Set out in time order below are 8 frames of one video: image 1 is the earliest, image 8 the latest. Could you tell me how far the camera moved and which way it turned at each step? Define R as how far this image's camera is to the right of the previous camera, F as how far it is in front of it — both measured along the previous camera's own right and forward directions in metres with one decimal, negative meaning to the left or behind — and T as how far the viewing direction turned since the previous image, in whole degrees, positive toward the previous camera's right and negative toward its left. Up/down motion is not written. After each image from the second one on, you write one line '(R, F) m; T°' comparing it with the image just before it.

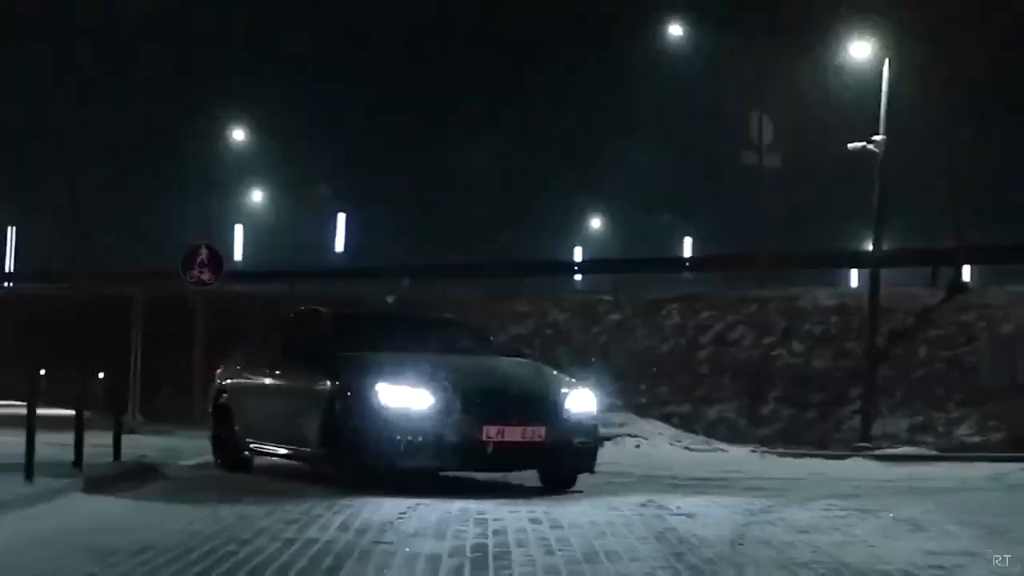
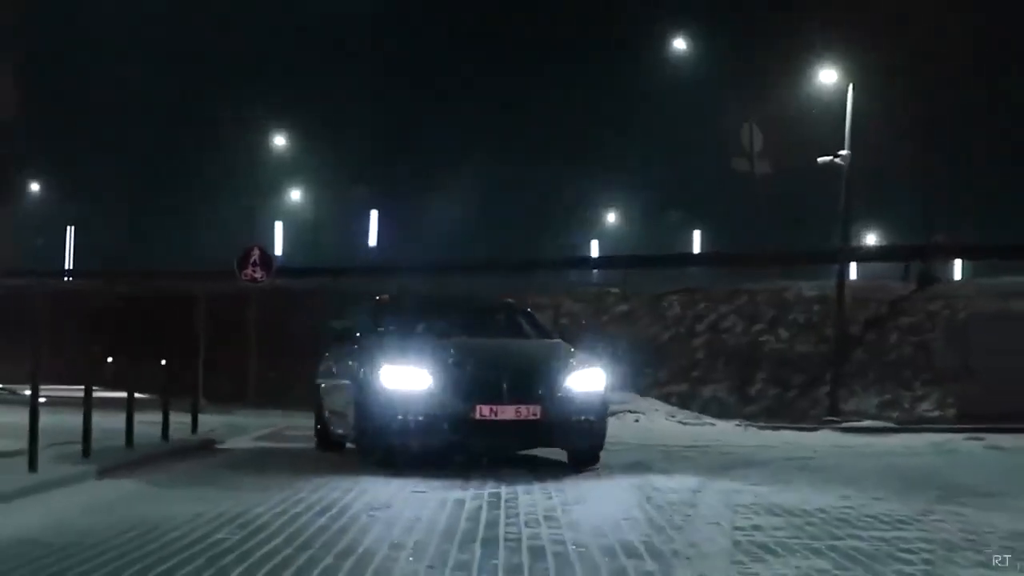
(+0.1, -2.2) m; -1°
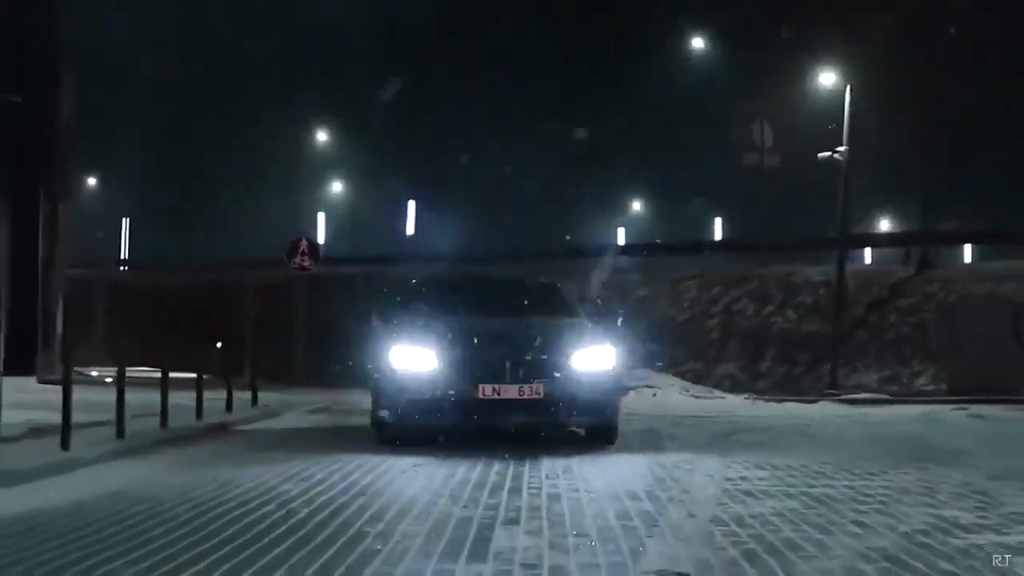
(+0.1, -1.6) m; -1°
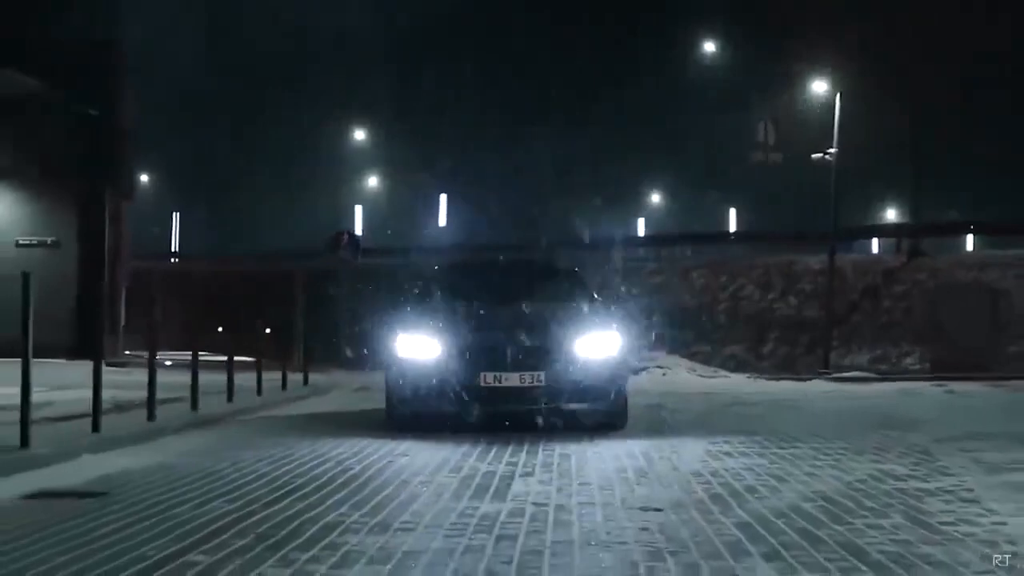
(+0.1, -1.9) m; -1°
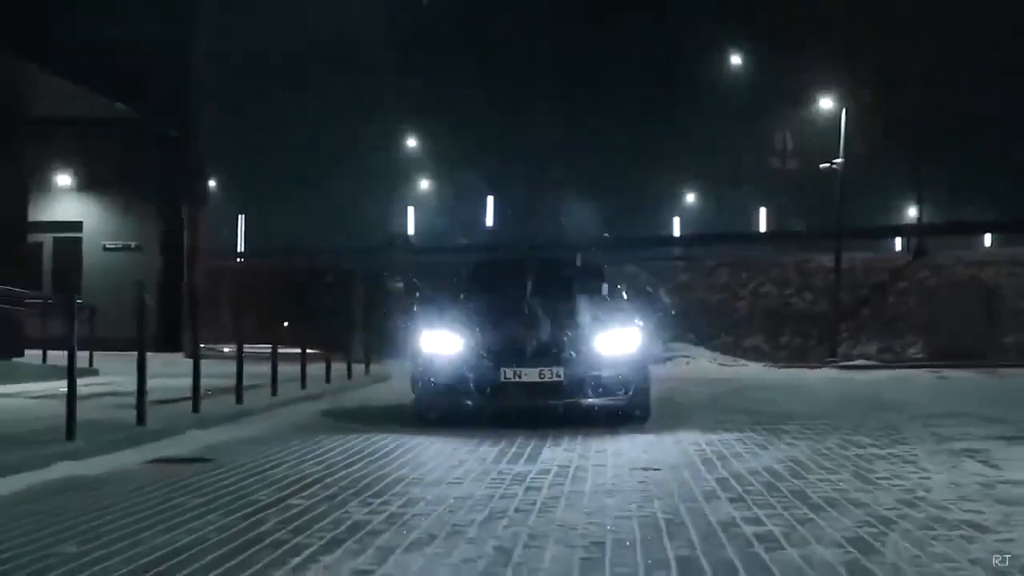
(+0.2, -2.2) m; -2°
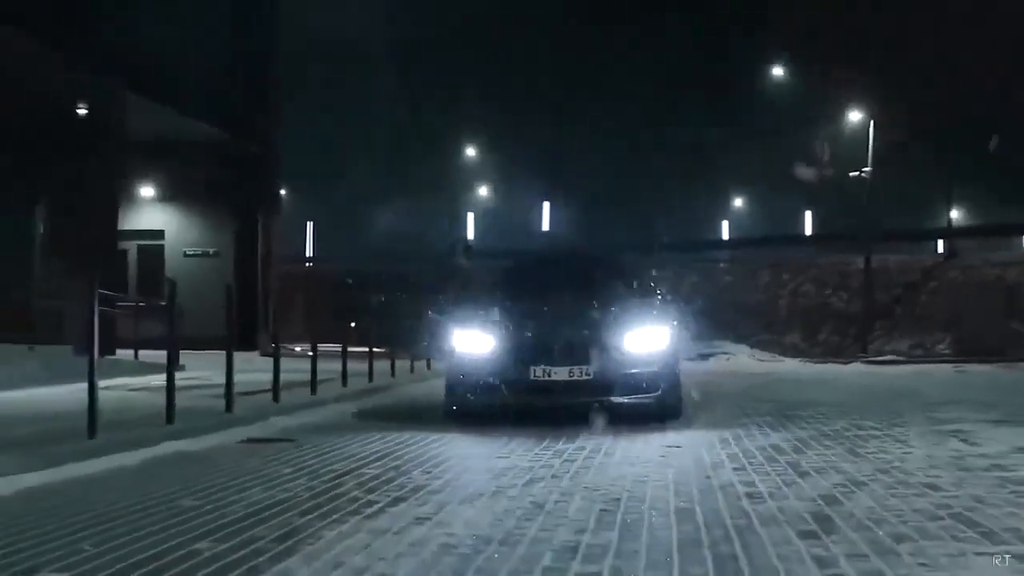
(+0.2, -1.7) m; -2°
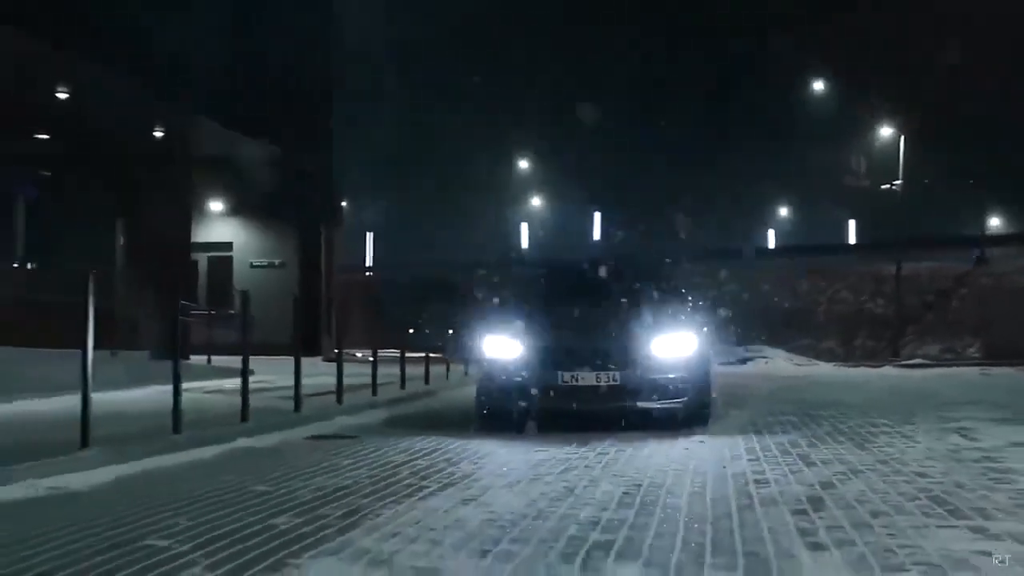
(+0.2, -1.3) m; -2°
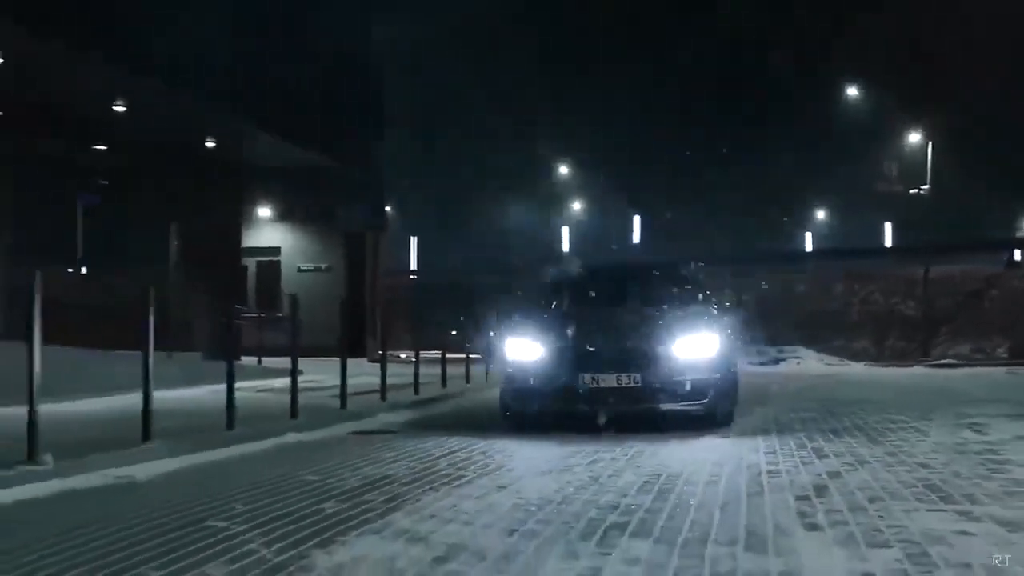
(+0.1, -0.8) m; -2°
